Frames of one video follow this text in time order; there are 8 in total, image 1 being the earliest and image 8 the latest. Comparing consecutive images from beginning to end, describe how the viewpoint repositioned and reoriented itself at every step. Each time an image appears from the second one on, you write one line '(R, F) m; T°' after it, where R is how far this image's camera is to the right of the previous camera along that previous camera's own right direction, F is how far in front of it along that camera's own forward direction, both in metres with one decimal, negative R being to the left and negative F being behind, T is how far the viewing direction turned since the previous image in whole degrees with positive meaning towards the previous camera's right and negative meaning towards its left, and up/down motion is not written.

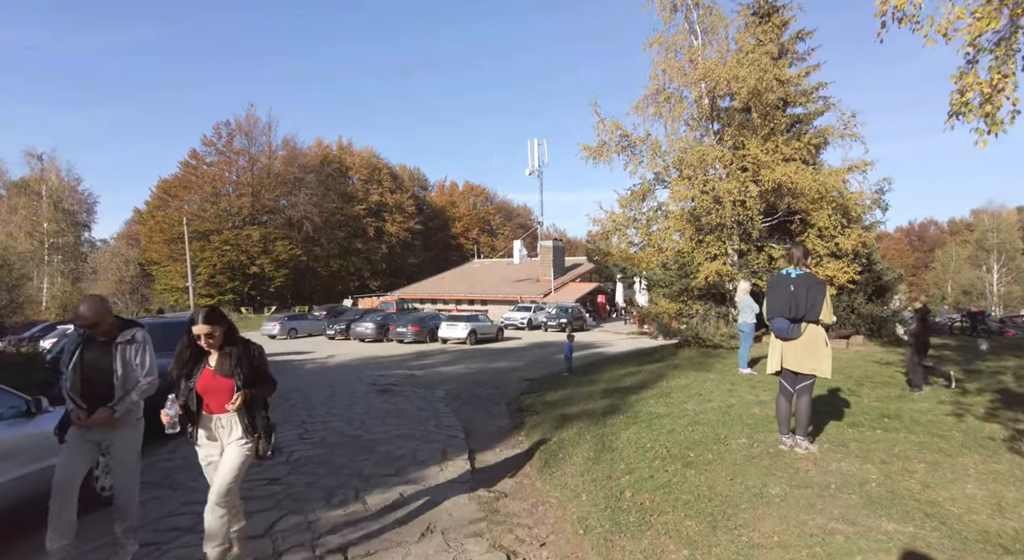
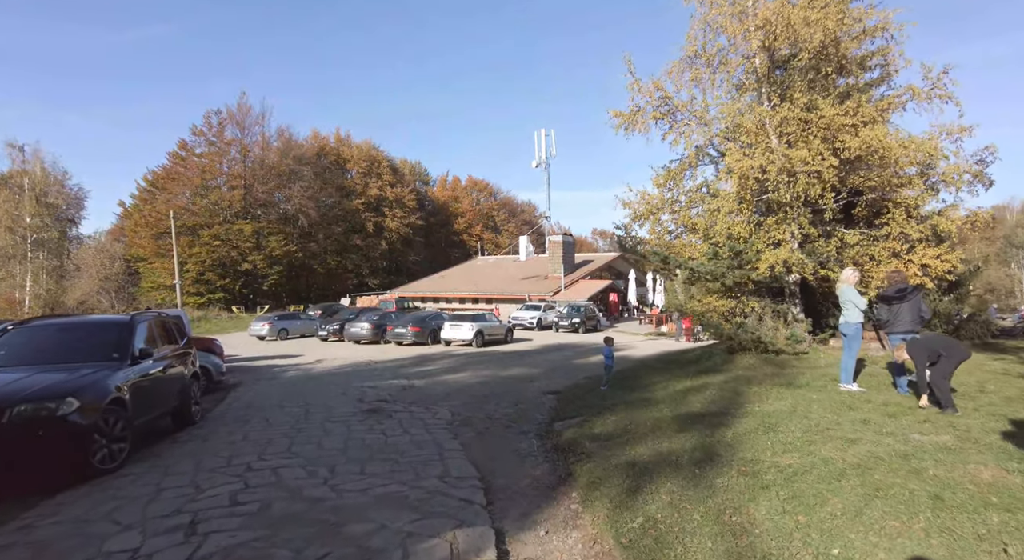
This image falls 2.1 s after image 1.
(-0.4, +2.9) m; 0°
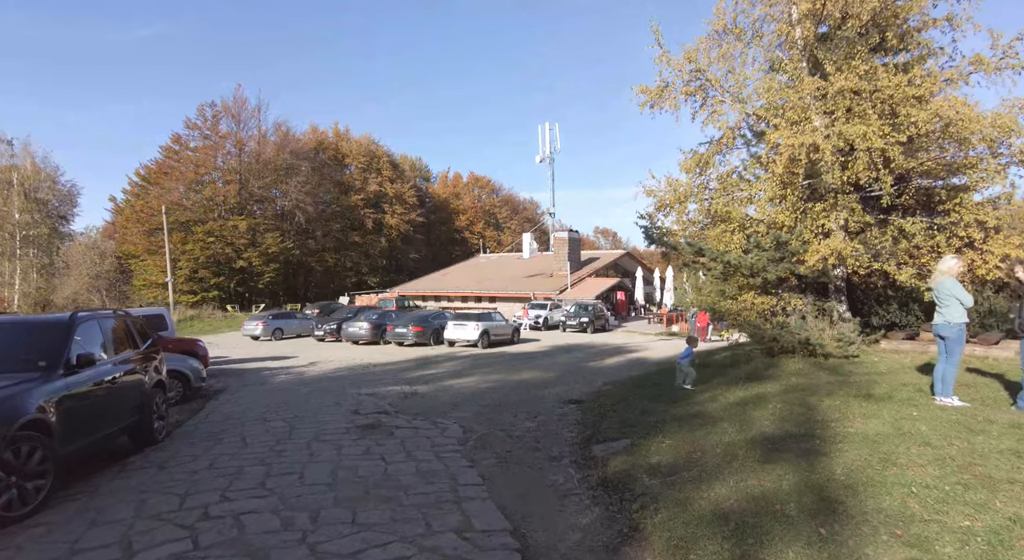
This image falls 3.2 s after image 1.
(-0.3, +1.6) m; 0°
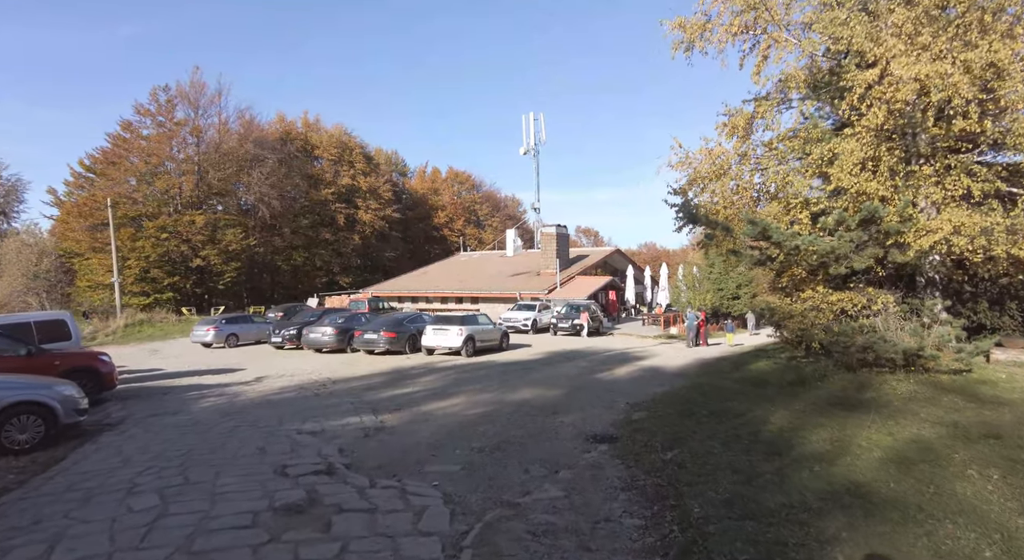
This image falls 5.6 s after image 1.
(-0.3, +3.4) m; +2°
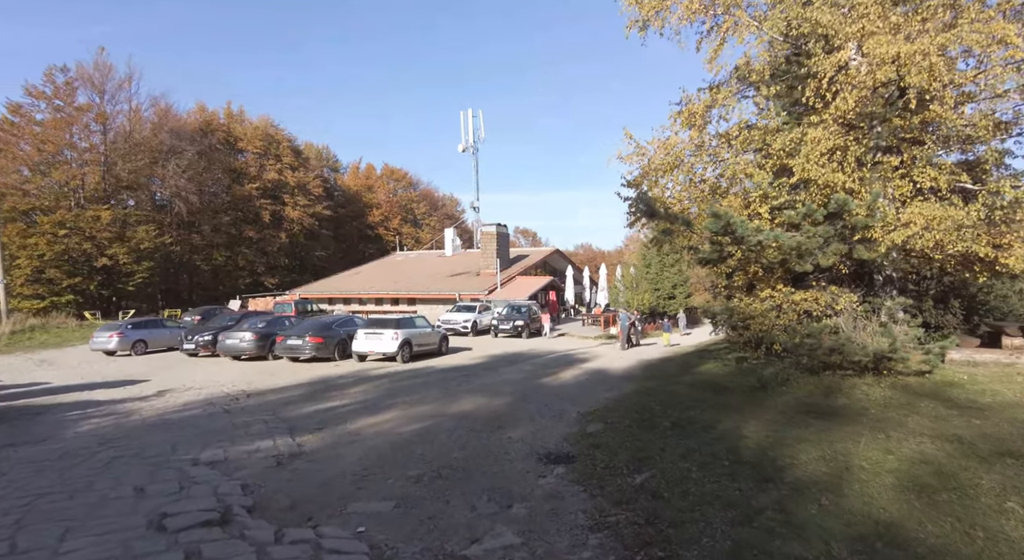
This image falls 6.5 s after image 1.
(-0.1, +1.1) m; +6°
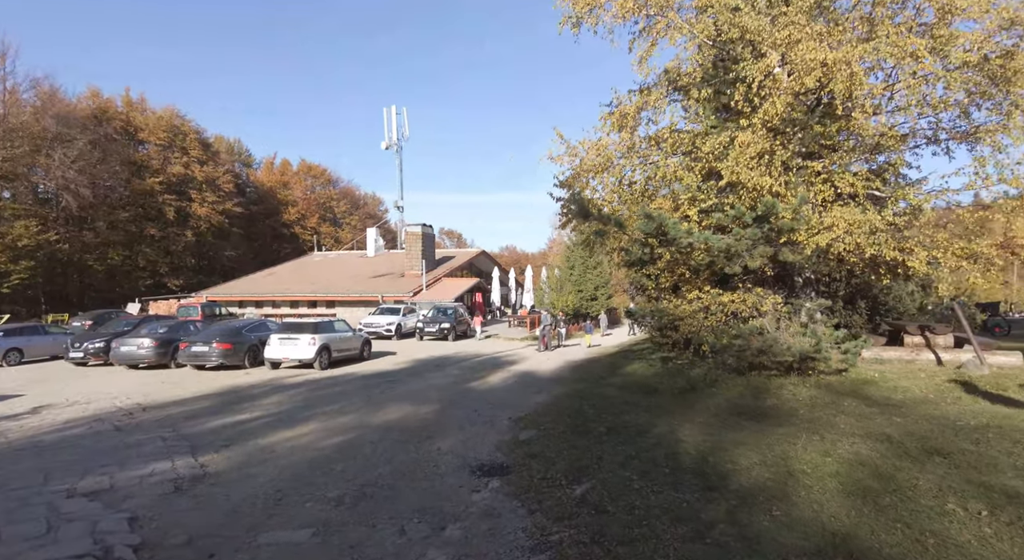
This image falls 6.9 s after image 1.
(-0.1, +0.4) m; +7°
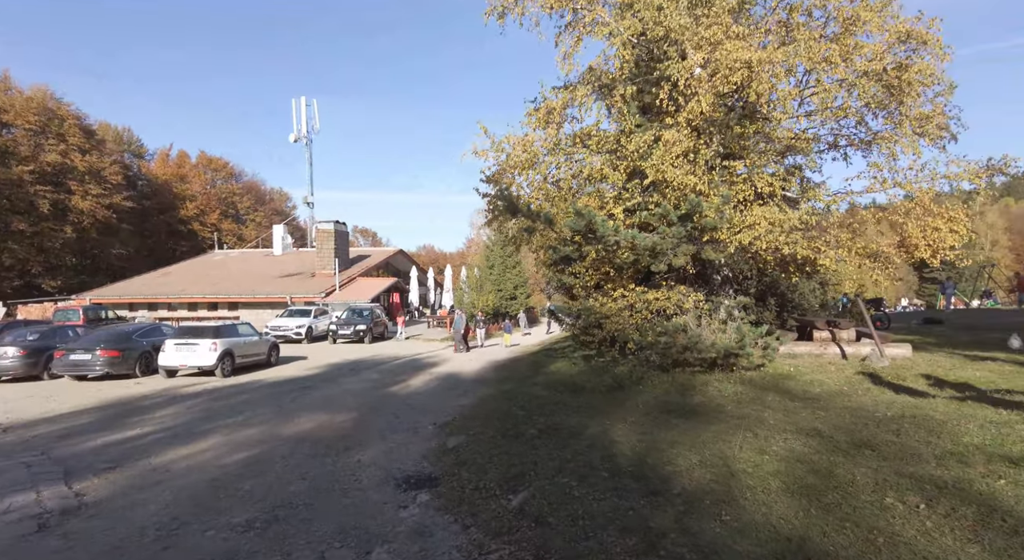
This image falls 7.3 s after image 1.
(-0.1, +0.4) m; +8°
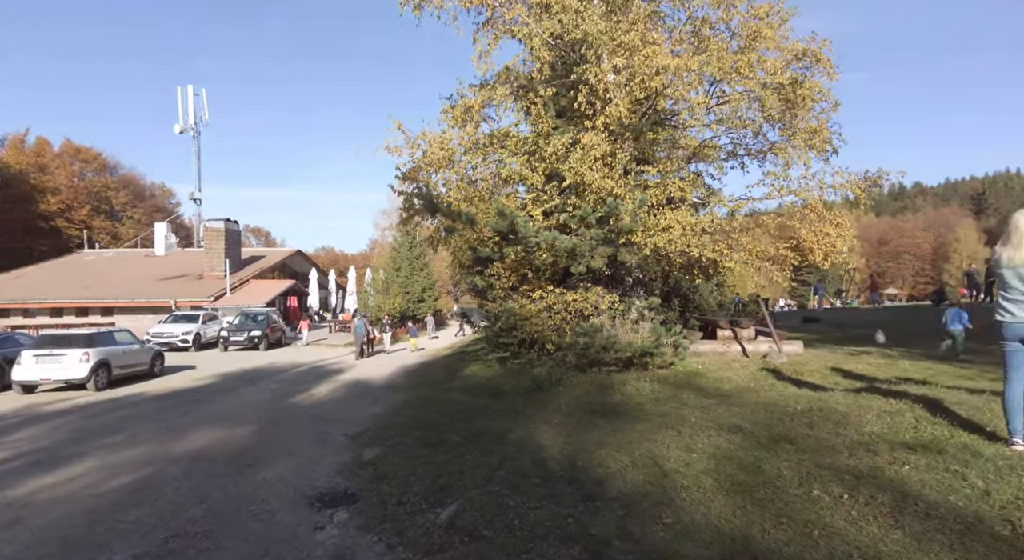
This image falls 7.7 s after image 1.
(-0.2, +0.3) m; +9°
